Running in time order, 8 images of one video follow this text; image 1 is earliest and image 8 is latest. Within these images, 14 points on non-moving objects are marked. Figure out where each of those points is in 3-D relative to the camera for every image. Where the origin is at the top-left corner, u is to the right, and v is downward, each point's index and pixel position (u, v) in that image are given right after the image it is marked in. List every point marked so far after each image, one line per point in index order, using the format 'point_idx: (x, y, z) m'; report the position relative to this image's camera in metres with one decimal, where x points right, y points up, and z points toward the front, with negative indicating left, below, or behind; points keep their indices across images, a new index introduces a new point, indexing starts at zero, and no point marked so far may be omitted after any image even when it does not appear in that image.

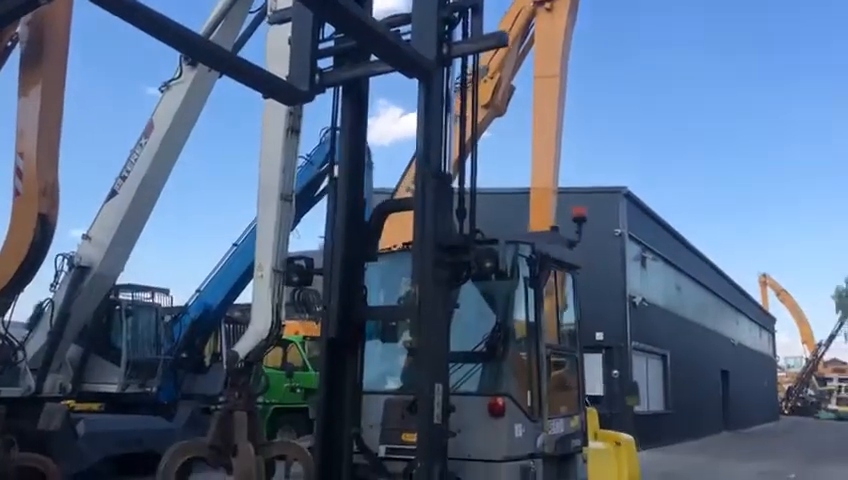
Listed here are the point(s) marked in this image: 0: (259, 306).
0: (-2.3, -0.9, +11.7) m
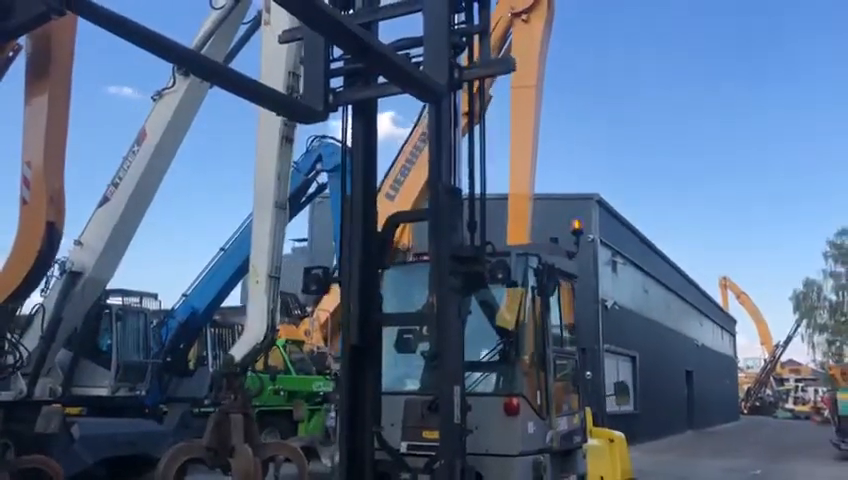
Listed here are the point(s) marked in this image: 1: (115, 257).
0: (-2.5, -1.0, +12.0) m
1: (-5.0, -0.2, +12.7) m
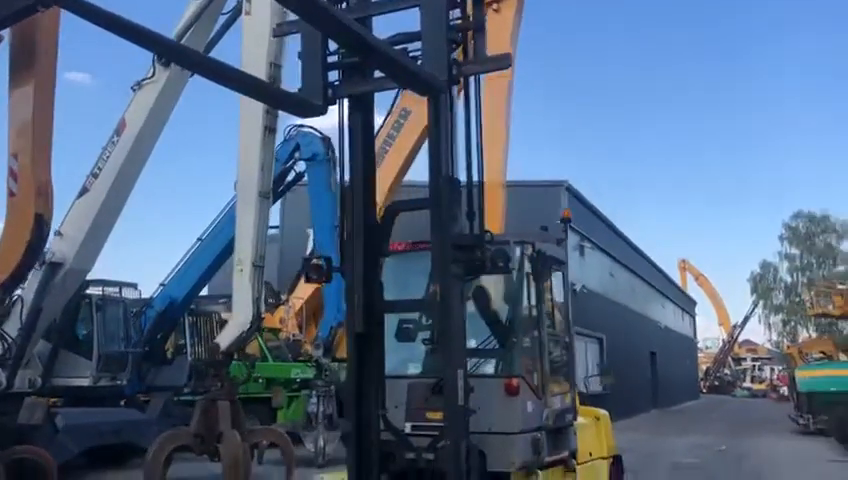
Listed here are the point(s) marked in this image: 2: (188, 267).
0: (-2.8, -0.9, +12.1) m
1: (-5.3, -0.1, +12.7) m
2: (-4.6, -0.5, +15.1) m
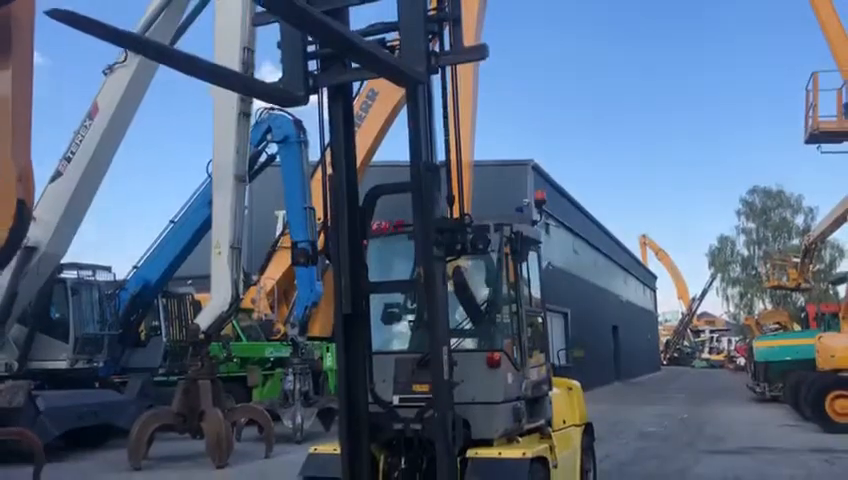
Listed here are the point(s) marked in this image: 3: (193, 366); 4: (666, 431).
0: (-3.2, -0.6, +12.4) m
1: (-5.7, +0.2, +12.7) m
2: (-5.1, -0.2, +15.3) m
3: (-3.4, -1.9, +11.6) m
4: (+4.5, -3.5, +14.6) m
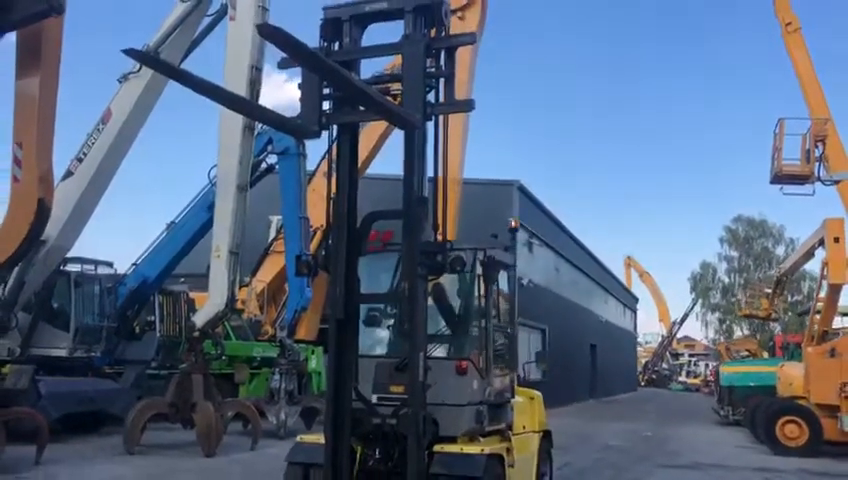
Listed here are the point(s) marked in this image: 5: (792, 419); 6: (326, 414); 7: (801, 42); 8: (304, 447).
0: (-3.5, -0.7, +13.2) m
1: (-6.0, +0.2, +13.5) m
2: (-5.4, -0.2, +16.1) m
3: (-3.7, -1.9, +12.4) m
4: (+4.0, -4.0, +15.5) m
5: (+7.1, -3.5, +15.3) m
6: (-0.8, -1.5, +6.6) m
7: (+8.5, +4.5, +17.6) m
8: (-1.1, -1.9, +7.3) m
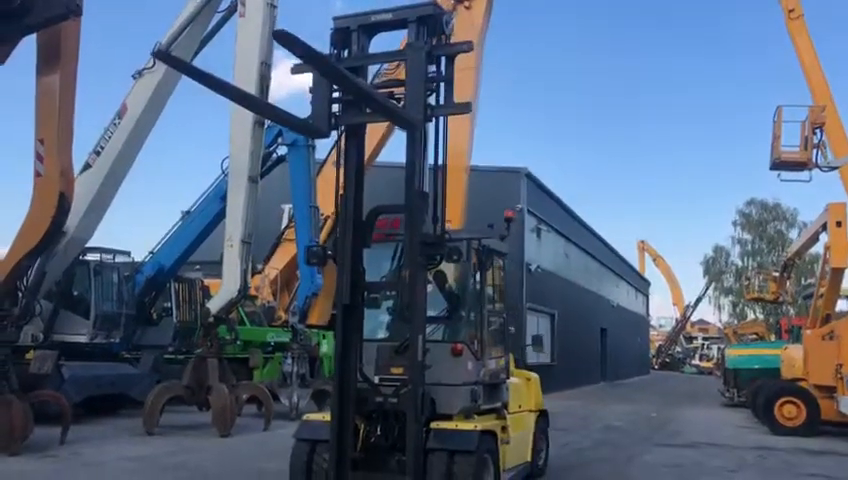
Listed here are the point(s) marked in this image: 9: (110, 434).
0: (-3.4, -0.5, +13.7) m
1: (-5.9, +0.4, +14.1) m
2: (-5.3, 0.0, +16.6) m
3: (-3.6, -1.7, +12.9) m
4: (+4.1, -3.8, +15.9) m
5: (+7.3, -3.2, +15.6) m
6: (-0.8, -1.4, +7.0) m
7: (+8.6, +4.8, +17.8) m
8: (-1.1, -1.8, +7.8) m
9: (-4.9, -3.0, +12.3) m
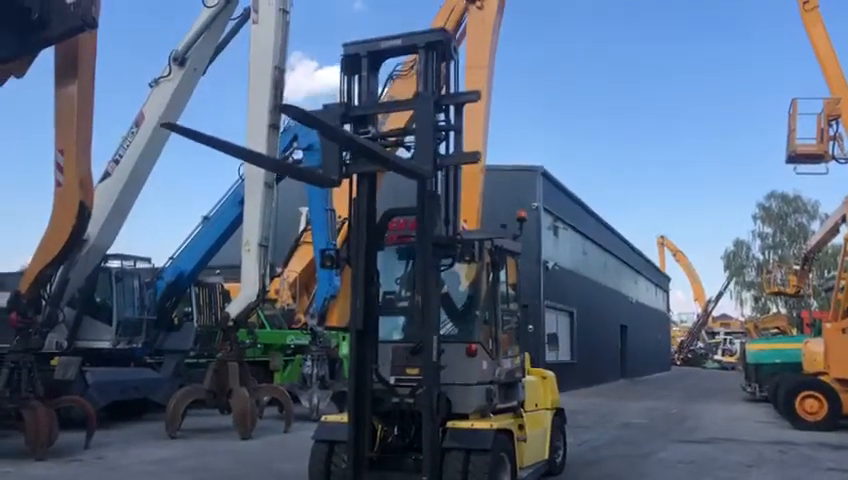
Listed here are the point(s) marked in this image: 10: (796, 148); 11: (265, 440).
0: (-3.1, -0.6, +13.9) m
1: (-5.6, +0.3, +14.3) m
2: (-4.9, -0.1, +16.8) m
3: (-3.3, -1.8, +13.1) m
4: (+4.5, -3.7, +15.9) m
5: (+7.7, -3.0, +15.6) m
6: (-0.7, -1.4, +7.1) m
7: (+8.9, +5.0, +17.7) m
8: (-1.0, -1.9, +7.9) m
9: (-4.6, -3.2, +12.5) m
10: (+7.1, +1.8, +15.0) m
11: (-2.5, -3.2, +12.6) m
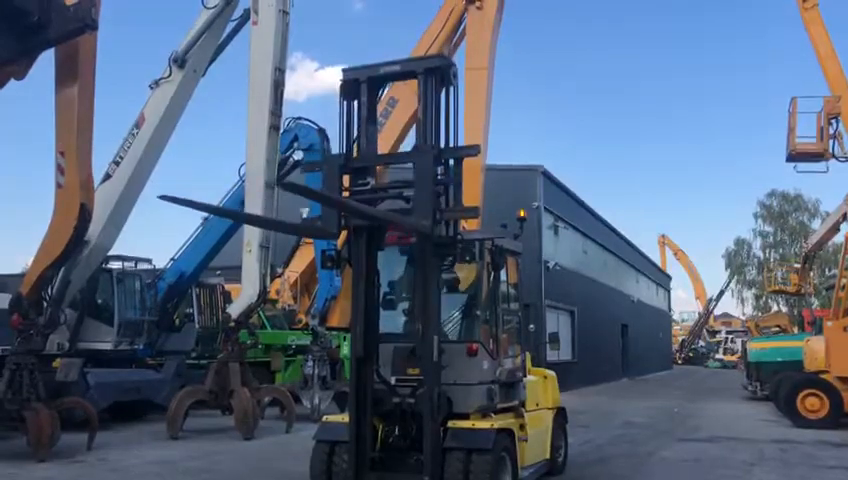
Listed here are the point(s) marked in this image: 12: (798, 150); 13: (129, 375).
0: (-3.1, -0.6, +13.9) m
1: (-5.6, +0.2, +14.3) m
2: (-4.9, -0.1, +16.8) m
3: (-3.3, -1.8, +13.1) m
4: (+4.6, -3.7, +15.9) m
5: (+7.7, -3.0, +15.6) m
6: (-0.7, -1.4, +7.2) m
7: (+8.9, +5.0, +17.7) m
8: (-1.0, -1.9, +7.9) m
9: (-4.6, -3.2, +12.6) m
10: (+7.1, +1.8, +15.0) m
11: (-2.5, -3.2, +12.6) m
12: (+7.1, +1.7, +15.0) m
13: (-5.5, -2.5, +14.6) m
